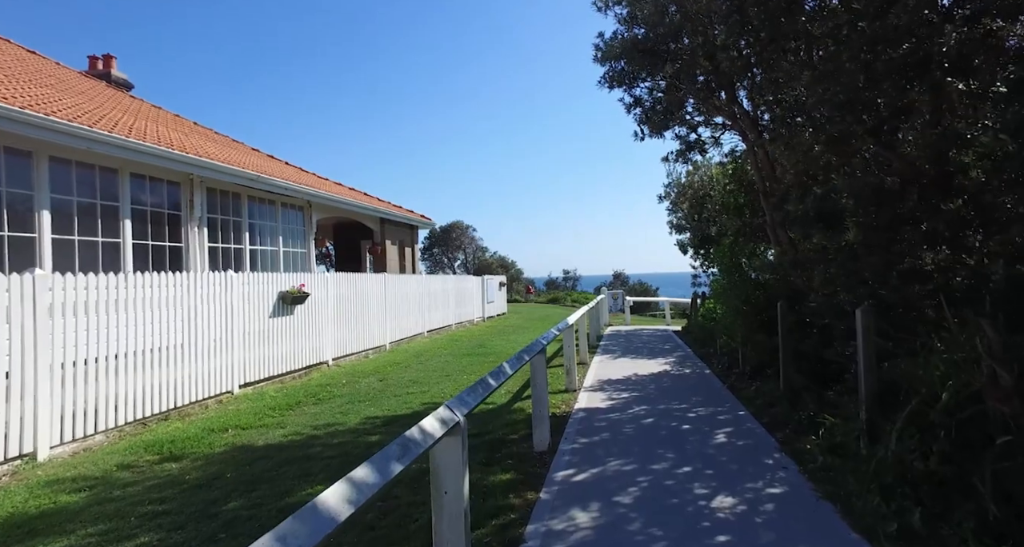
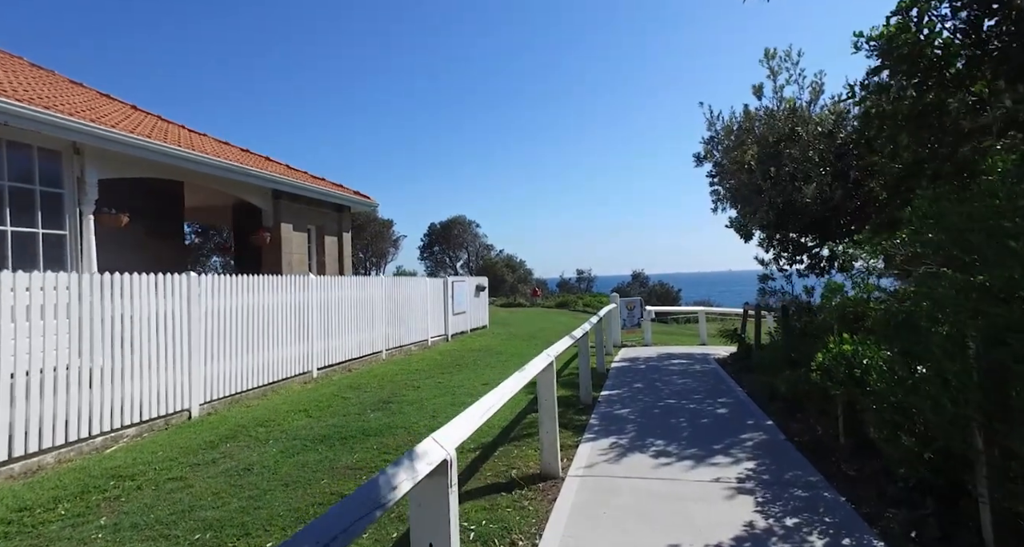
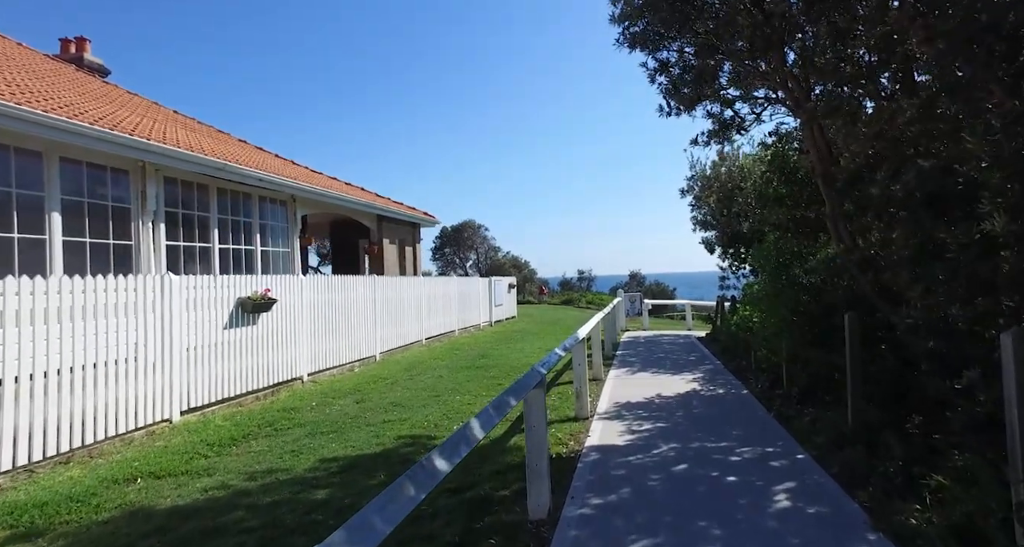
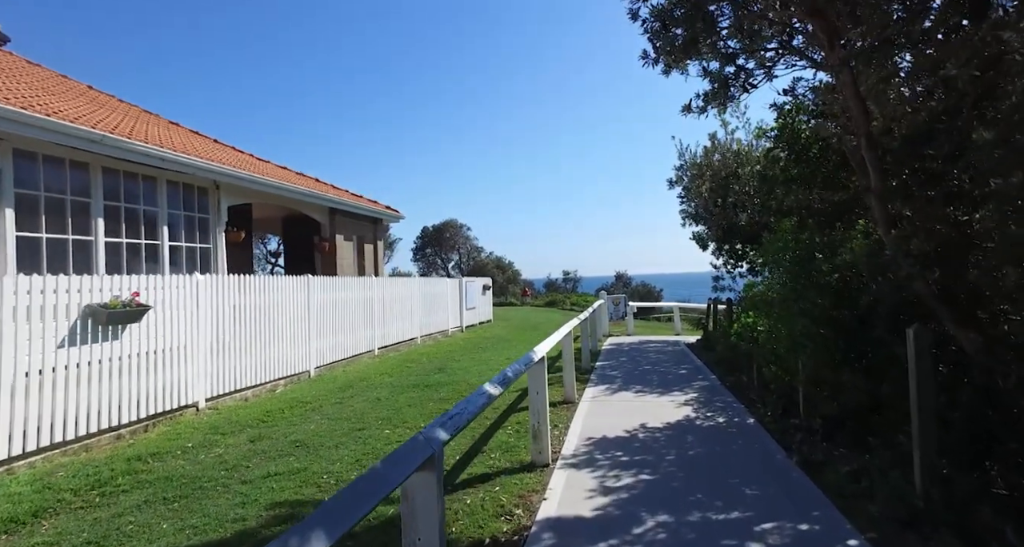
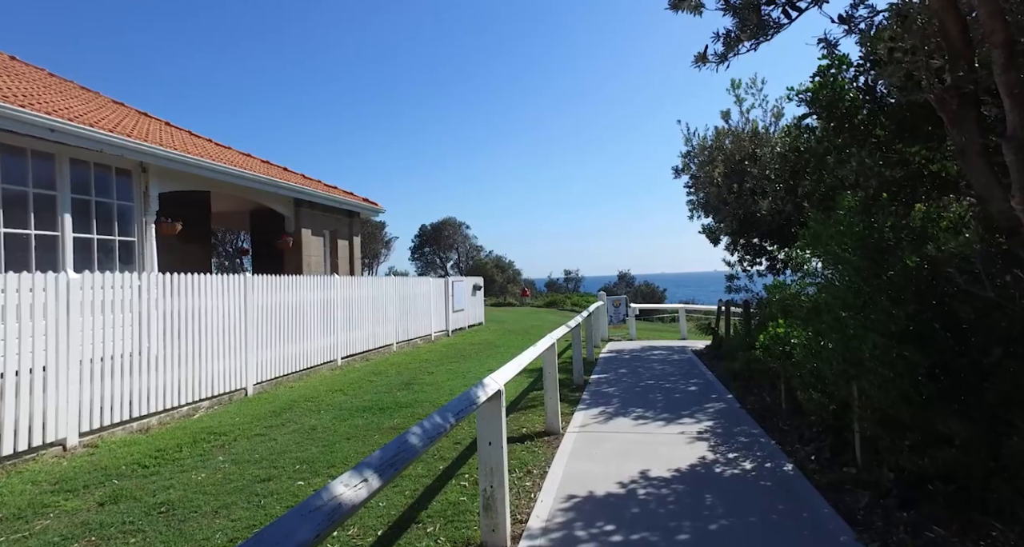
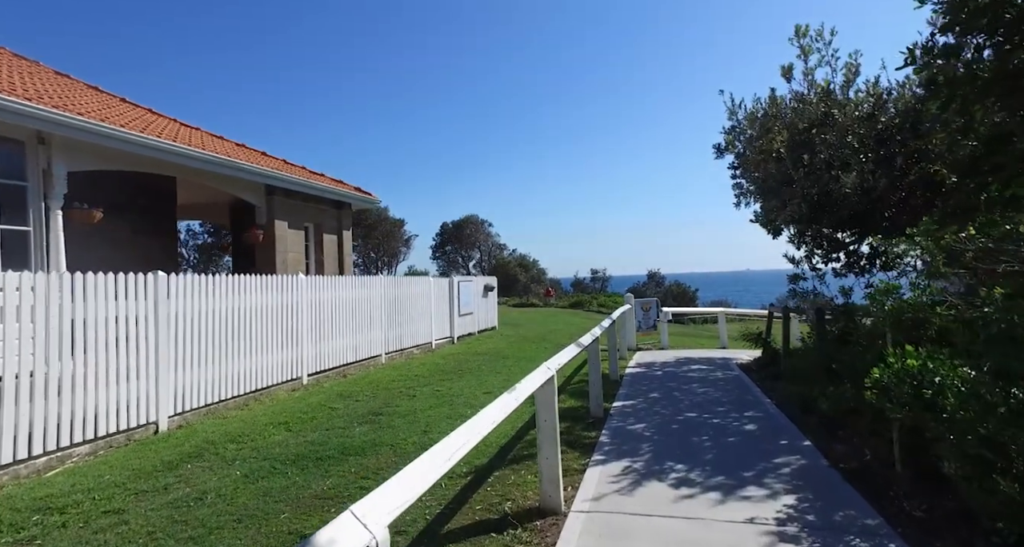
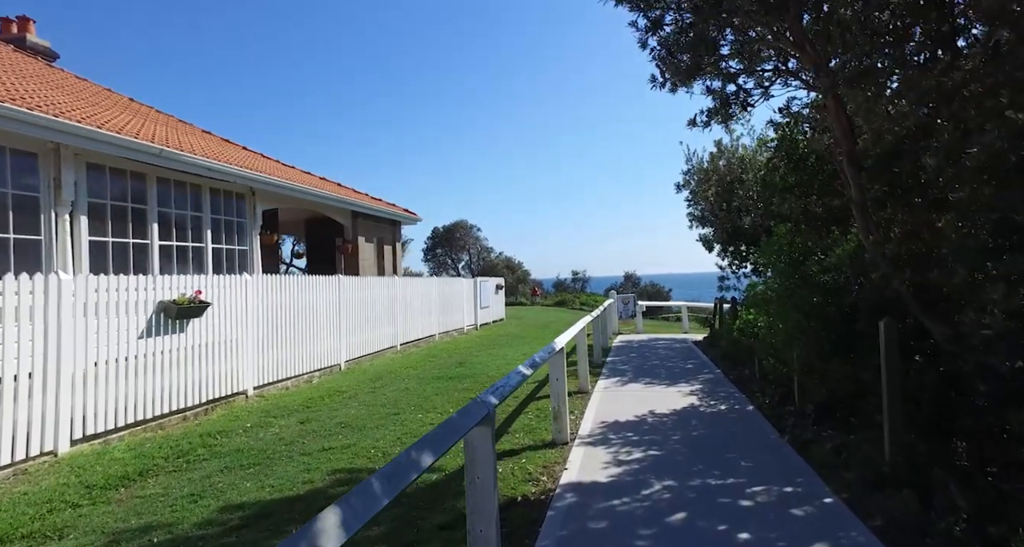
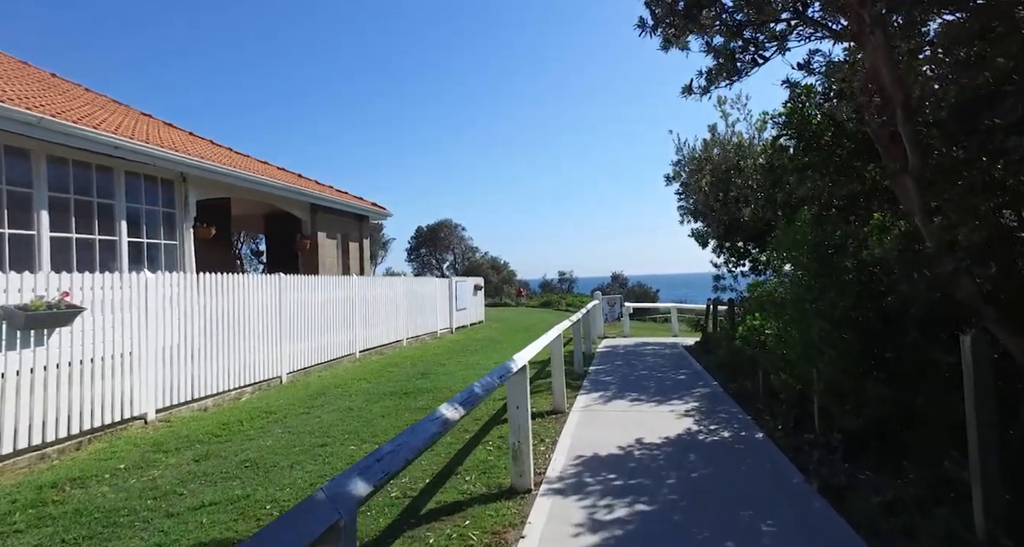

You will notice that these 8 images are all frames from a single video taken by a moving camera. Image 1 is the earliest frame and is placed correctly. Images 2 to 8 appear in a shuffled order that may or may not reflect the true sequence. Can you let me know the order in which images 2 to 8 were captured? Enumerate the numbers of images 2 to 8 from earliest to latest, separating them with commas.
3, 7, 4, 8, 5, 2, 6
